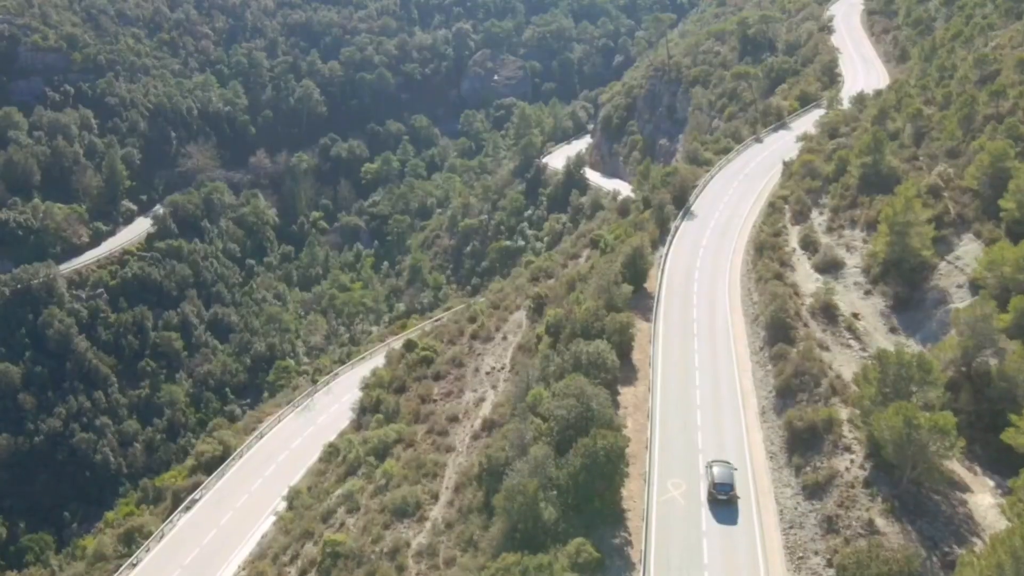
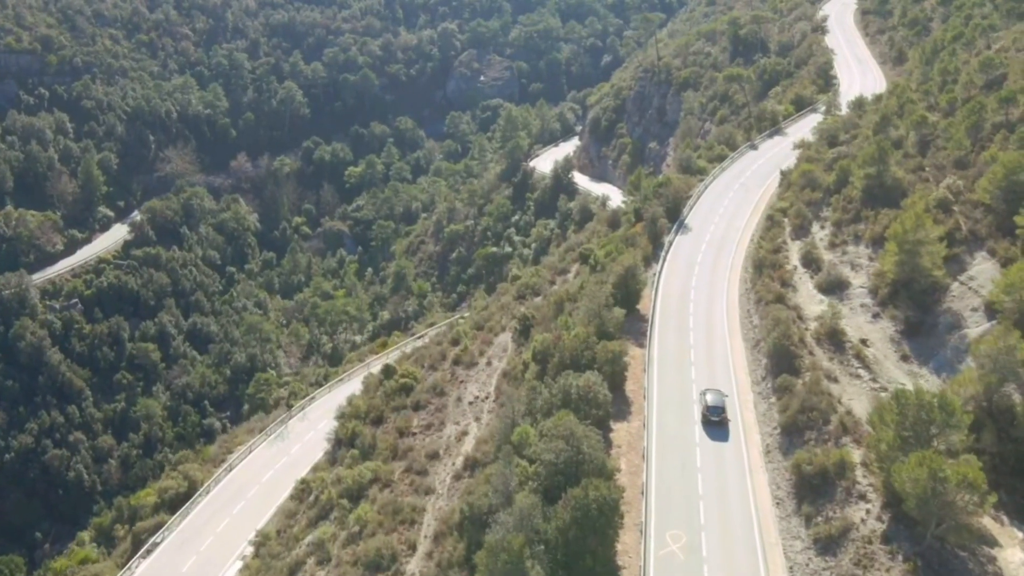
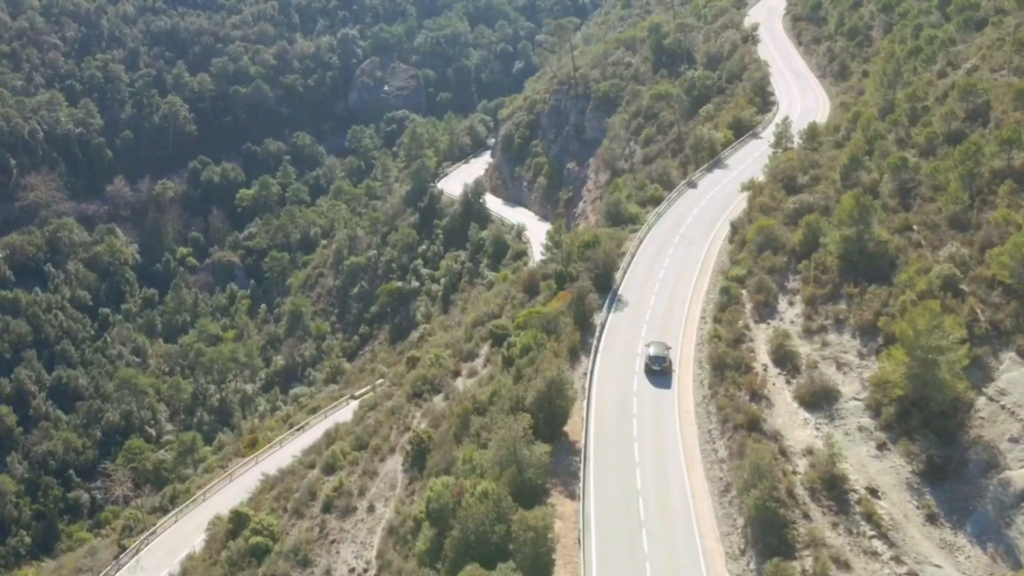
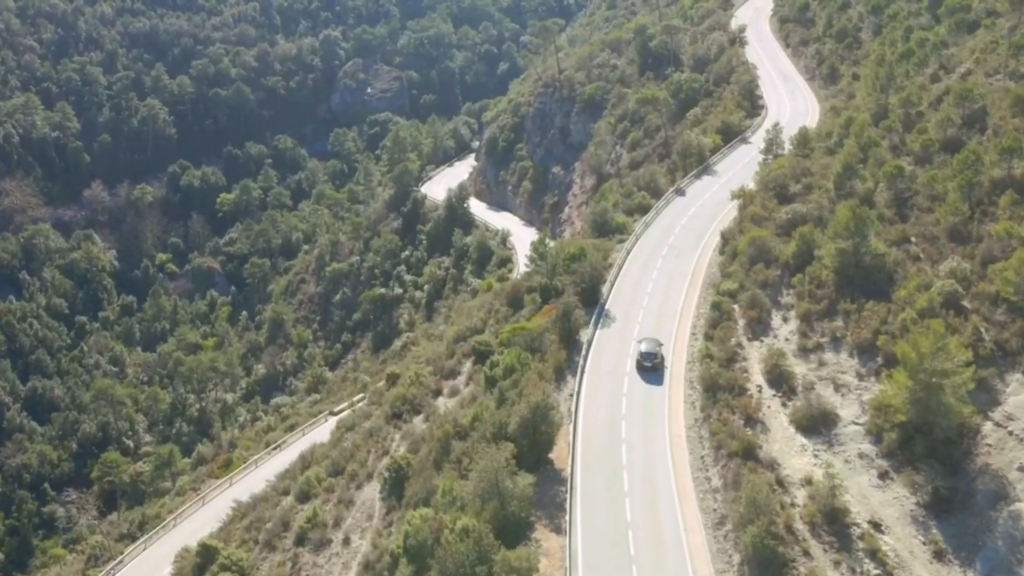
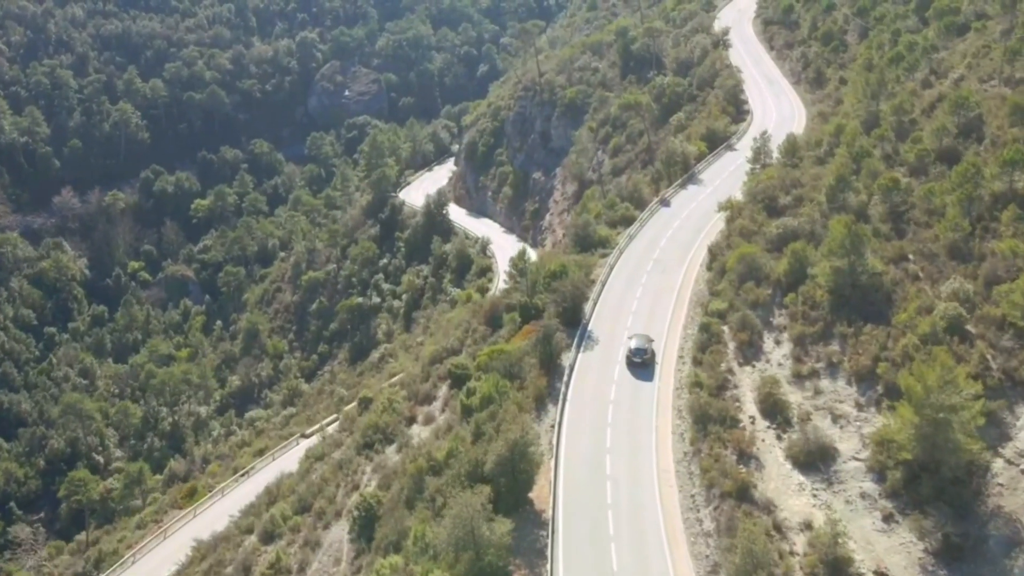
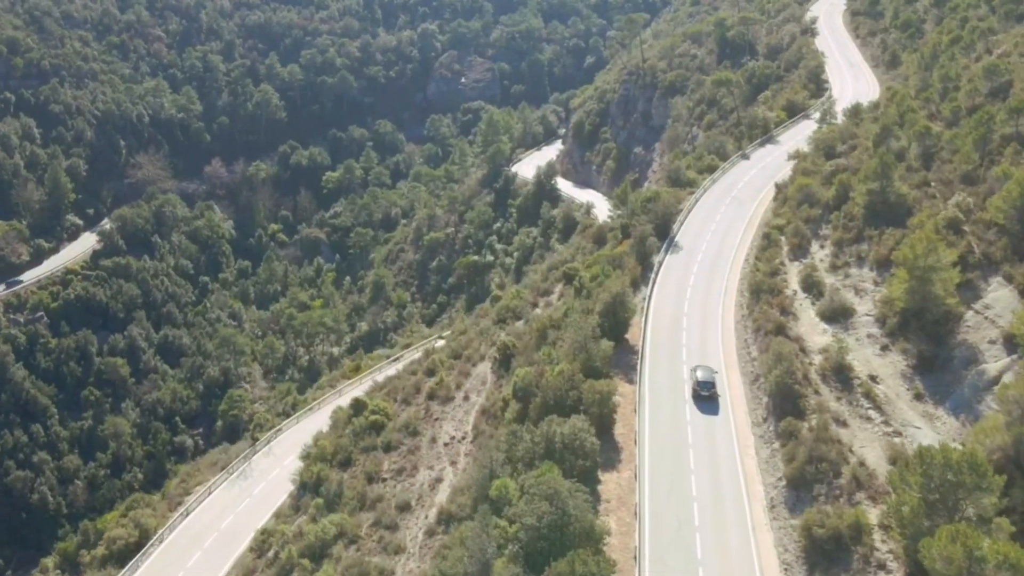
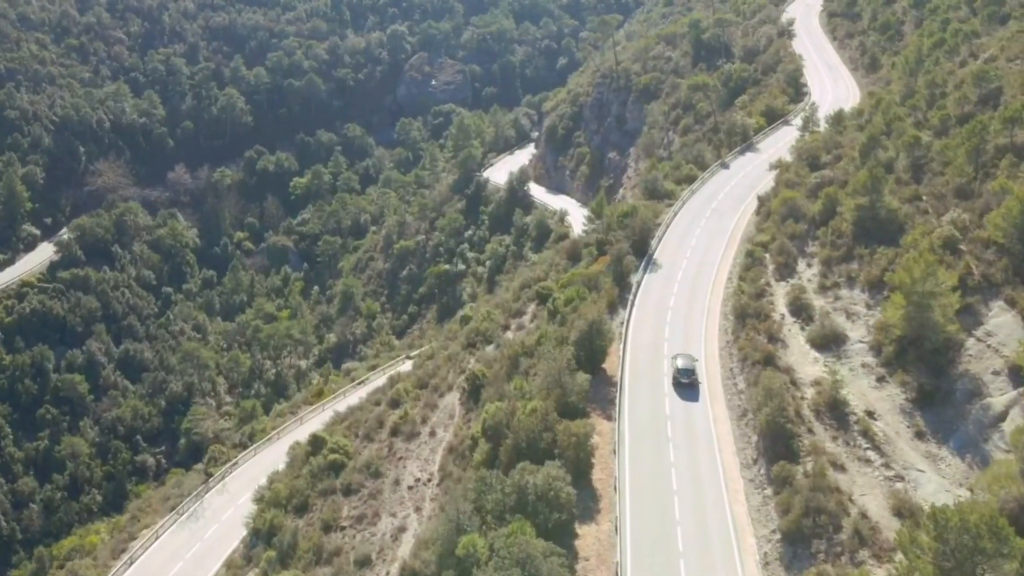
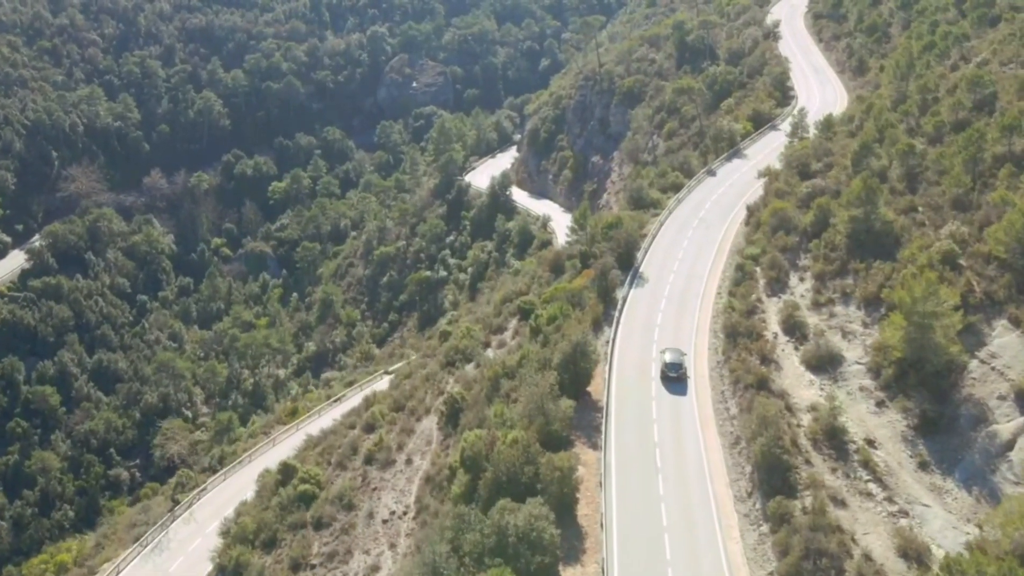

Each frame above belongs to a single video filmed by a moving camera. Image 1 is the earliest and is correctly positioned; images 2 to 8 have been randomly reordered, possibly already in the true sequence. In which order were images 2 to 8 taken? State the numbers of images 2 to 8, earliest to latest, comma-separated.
2, 6, 7, 8, 3, 4, 5
